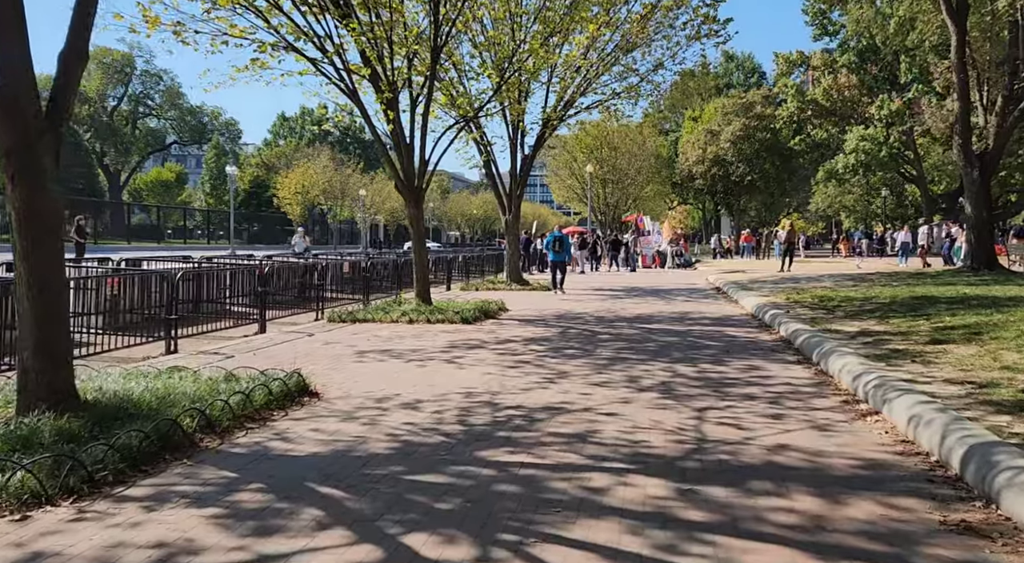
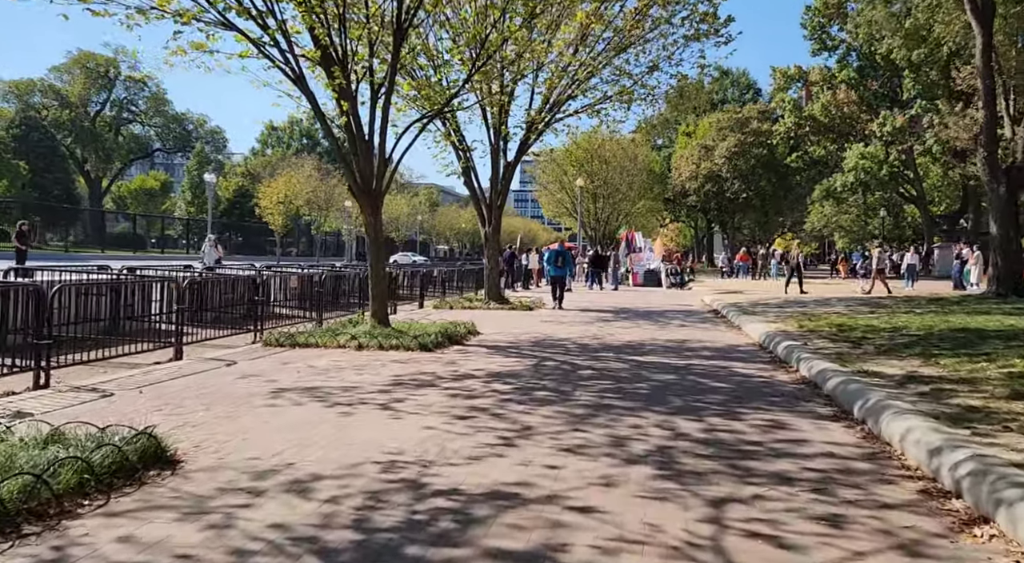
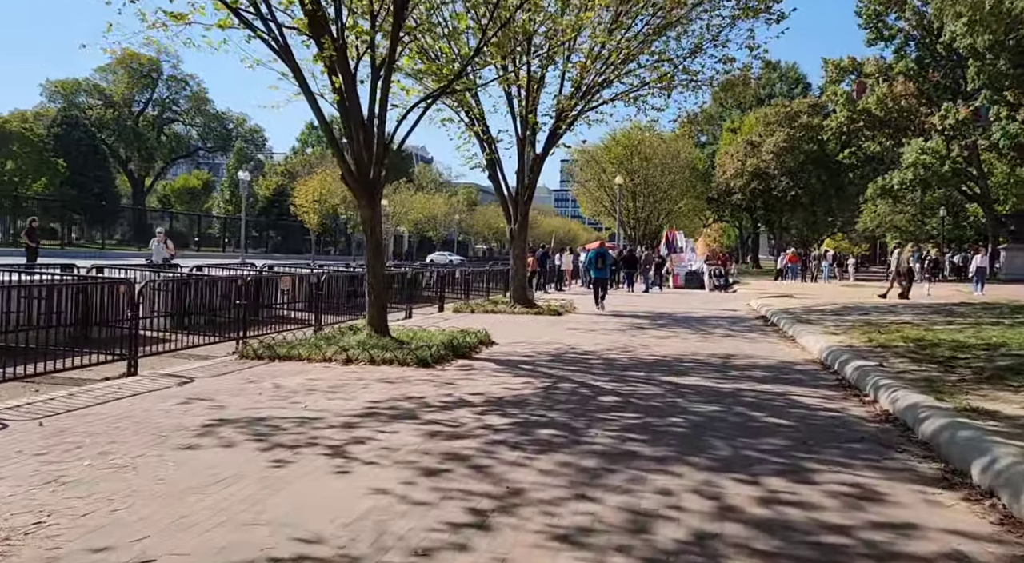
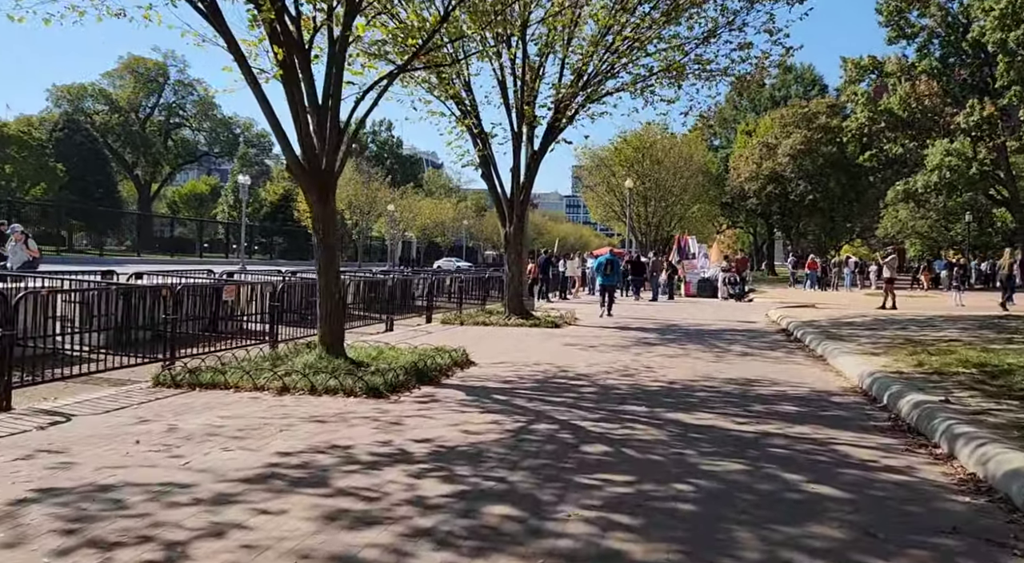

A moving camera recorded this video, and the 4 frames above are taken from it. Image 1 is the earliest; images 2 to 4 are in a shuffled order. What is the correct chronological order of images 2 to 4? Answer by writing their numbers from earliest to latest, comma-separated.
2, 3, 4
